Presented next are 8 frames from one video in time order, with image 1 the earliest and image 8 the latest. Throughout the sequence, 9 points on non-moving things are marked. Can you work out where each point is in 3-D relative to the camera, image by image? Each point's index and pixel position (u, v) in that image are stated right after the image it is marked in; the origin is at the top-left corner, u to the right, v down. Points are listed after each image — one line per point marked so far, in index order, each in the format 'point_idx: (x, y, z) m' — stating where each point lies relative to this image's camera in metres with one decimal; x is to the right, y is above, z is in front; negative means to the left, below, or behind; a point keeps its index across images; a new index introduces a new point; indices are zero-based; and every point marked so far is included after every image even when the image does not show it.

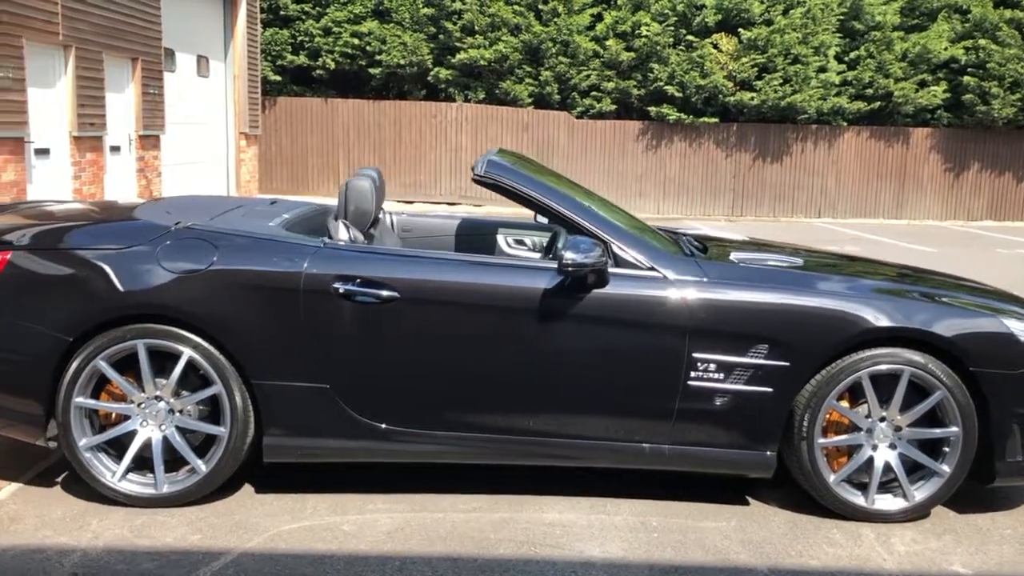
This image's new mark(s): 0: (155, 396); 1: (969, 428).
0: (-1.5, -0.5, +4.0) m
1: (+2.0, -0.6, +4.0) m
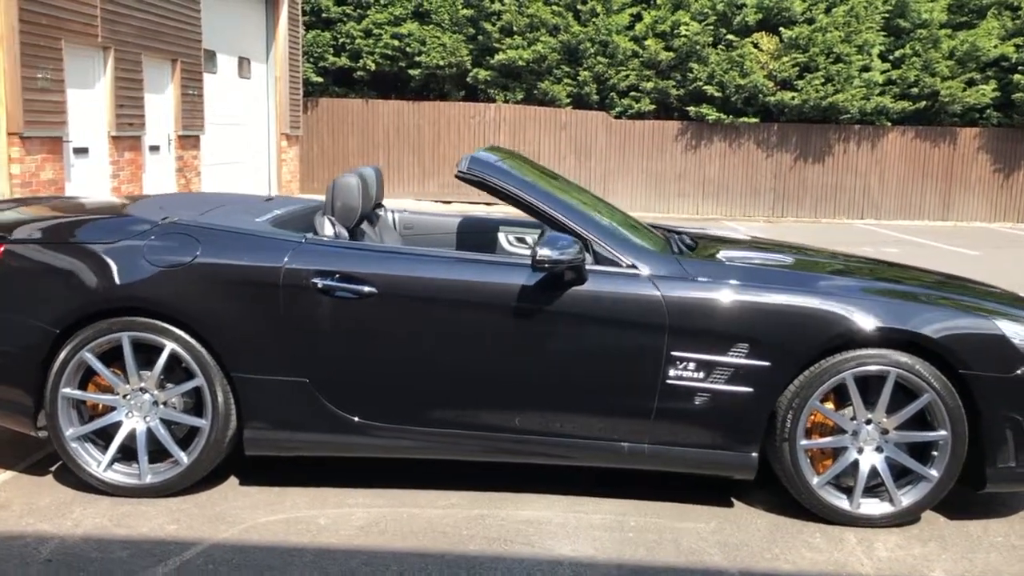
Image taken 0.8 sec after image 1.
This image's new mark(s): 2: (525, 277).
0: (-1.6, -0.4, +4.1) m
1: (+1.9, -0.6, +3.9) m
2: (0.0, 0.0, +4.0) m
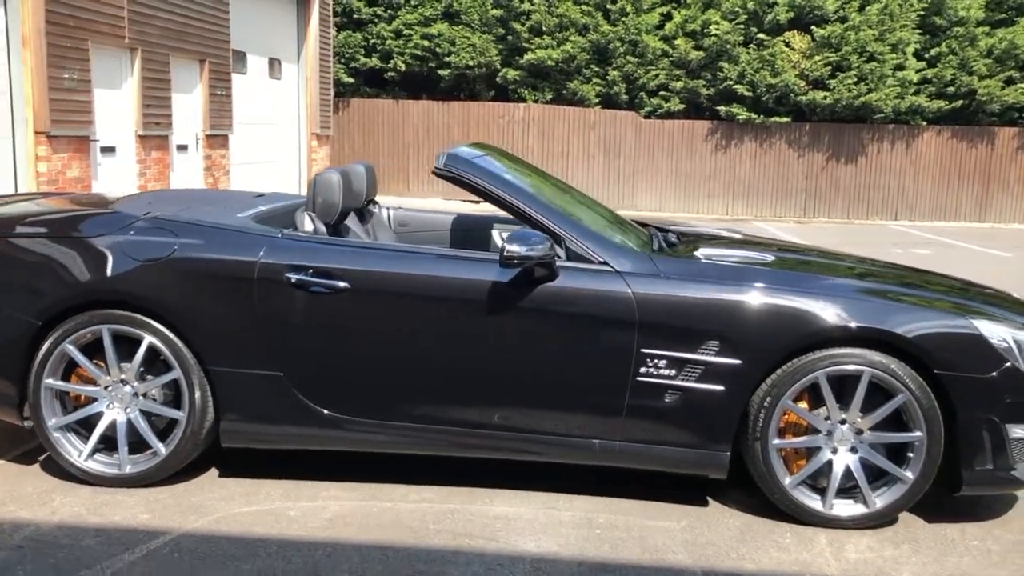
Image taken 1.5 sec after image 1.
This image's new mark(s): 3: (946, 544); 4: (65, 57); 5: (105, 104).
0: (-1.7, -0.4, +4.1) m
1: (+1.7, -0.6, +3.9) m
2: (-0.1, +0.1, +4.0) m
3: (+1.8, -1.0, +3.8) m
4: (-5.4, +2.8, +11.4) m
5: (-5.5, +2.5, +12.7) m
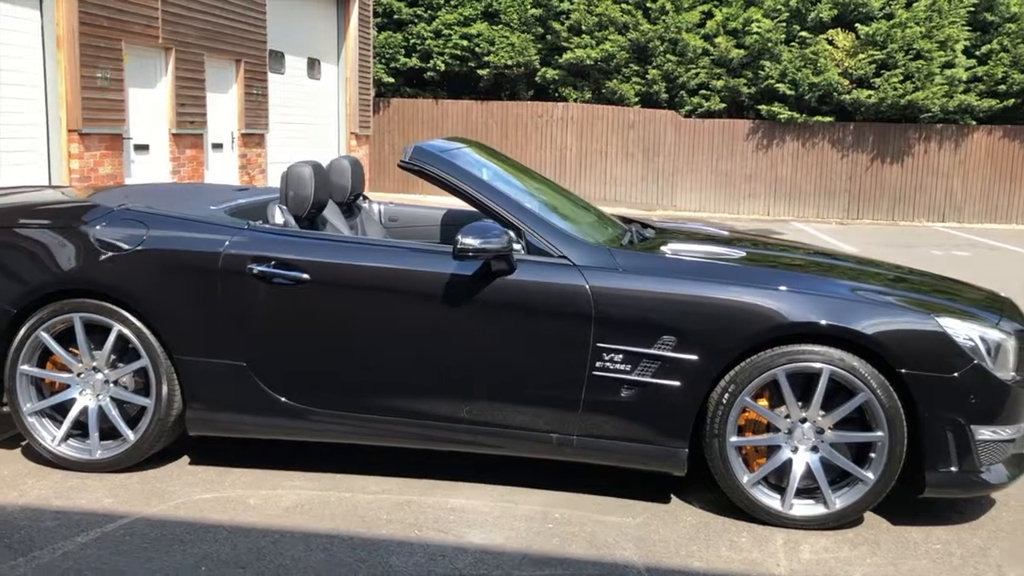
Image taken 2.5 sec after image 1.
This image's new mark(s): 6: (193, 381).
0: (-1.9, -0.4, +4.2) m
1: (+1.5, -0.6, +3.8) m
2: (-0.2, +0.1, +4.0) m
3: (+1.6, -1.0, +3.7) m
4: (-5.2, +2.9, +11.7) m
5: (-5.2, +2.6, +13.0) m
6: (-1.4, -0.4, +4.2) m
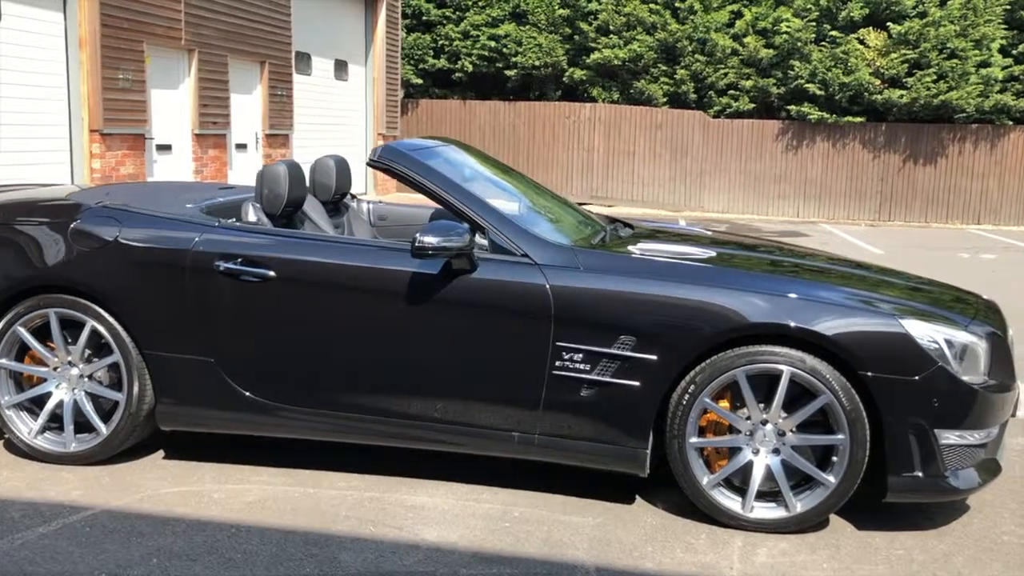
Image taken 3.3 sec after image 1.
0: (-2.0, -0.3, +4.3) m
1: (+1.4, -0.6, +3.7) m
2: (-0.4, +0.1, +4.0) m
3: (+1.4, -1.0, +3.7) m
4: (-5.0, +2.9, +11.9) m
5: (-4.9, +2.6, +13.2) m
6: (-1.6, -0.4, +4.2) m
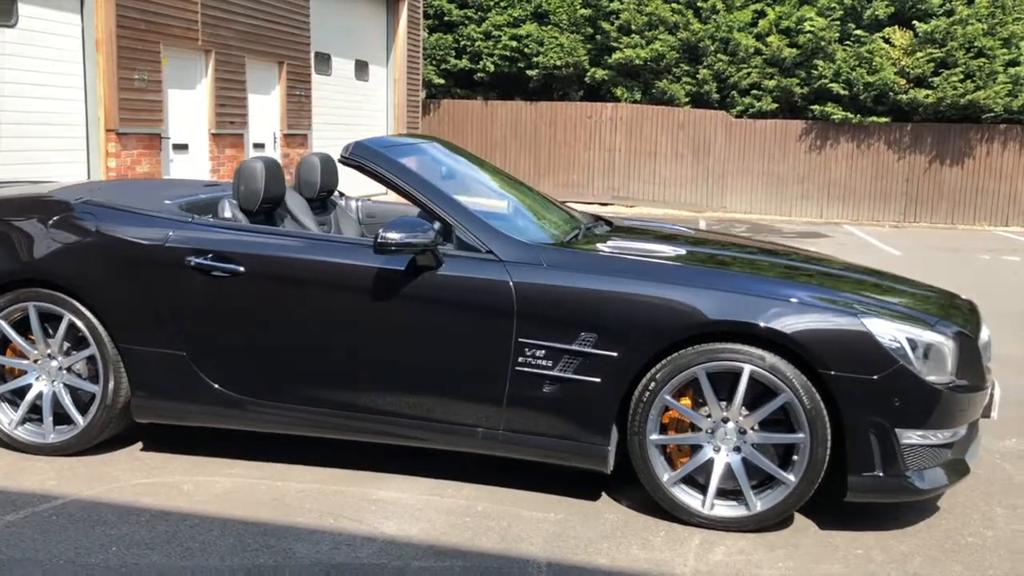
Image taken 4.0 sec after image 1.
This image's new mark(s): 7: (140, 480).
0: (-2.2, -0.3, +4.4) m
1: (+1.2, -0.6, +3.7) m
2: (-0.6, +0.1, +4.1) m
3: (+1.2, -1.0, +3.7) m
4: (-4.8, +2.9, +12.1) m
5: (-4.7, +2.6, +13.4) m
6: (-1.7, -0.4, +4.3) m
7: (-1.6, -0.9, +4.2) m
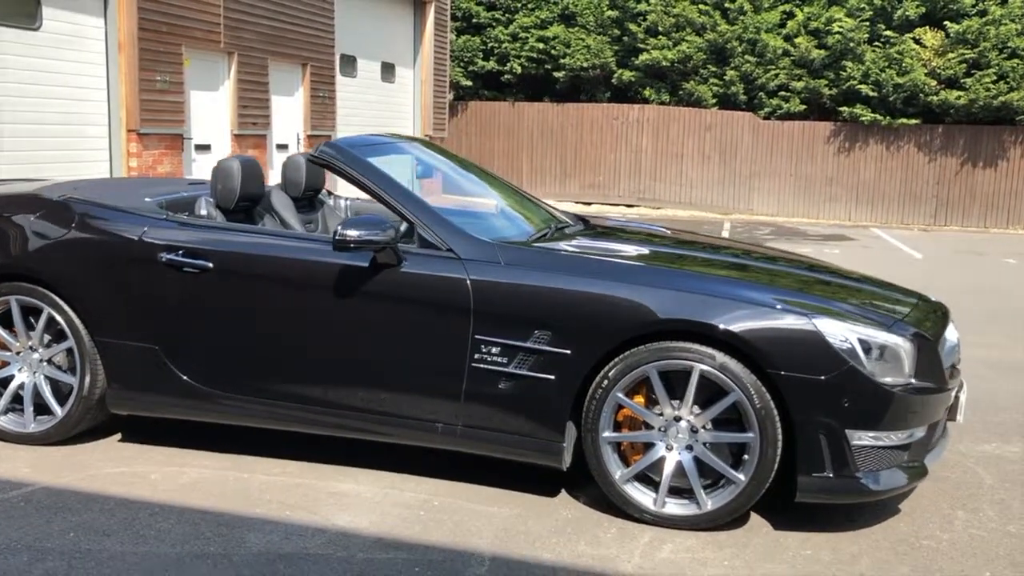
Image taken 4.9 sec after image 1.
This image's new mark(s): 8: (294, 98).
0: (-2.3, -0.3, +4.5) m
1: (+1.0, -0.6, +3.7) m
2: (-0.7, +0.1, +4.1) m
3: (+1.0, -1.0, +3.7) m
4: (-4.7, +3.0, +12.4) m
5: (-4.5, +2.7, +13.6) m
6: (-1.9, -0.3, +4.4) m
7: (-1.8, -0.8, +4.3) m
8: (-3.8, +3.3, +16.3) m
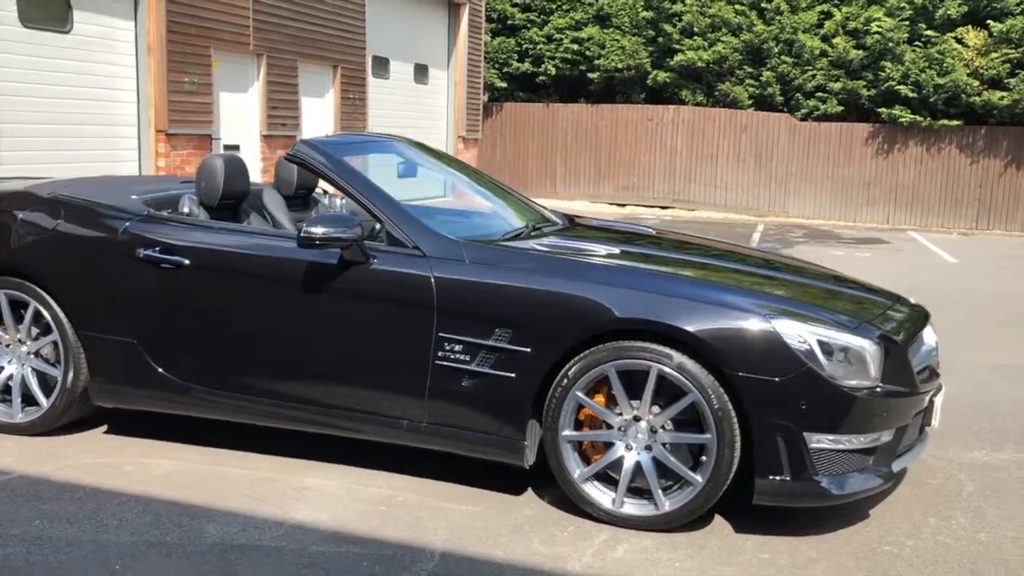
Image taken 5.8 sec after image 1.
0: (-2.5, -0.3, +4.7) m
1: (+0.8, -0.6, +3.7) m
2: (-0.9, +0.1, +4.2) m
3: (+0.8, -1.0, +3.6) m
4: (-4.4, +3.0, +12.6) m
5: (-4.2, +2.7, +13.9) m
6: (-2.0, -0.3, +4.5) m
7: (-2.0, -0.8, +4.4) m
8: (-3.3, +3.3, +16.4) m
